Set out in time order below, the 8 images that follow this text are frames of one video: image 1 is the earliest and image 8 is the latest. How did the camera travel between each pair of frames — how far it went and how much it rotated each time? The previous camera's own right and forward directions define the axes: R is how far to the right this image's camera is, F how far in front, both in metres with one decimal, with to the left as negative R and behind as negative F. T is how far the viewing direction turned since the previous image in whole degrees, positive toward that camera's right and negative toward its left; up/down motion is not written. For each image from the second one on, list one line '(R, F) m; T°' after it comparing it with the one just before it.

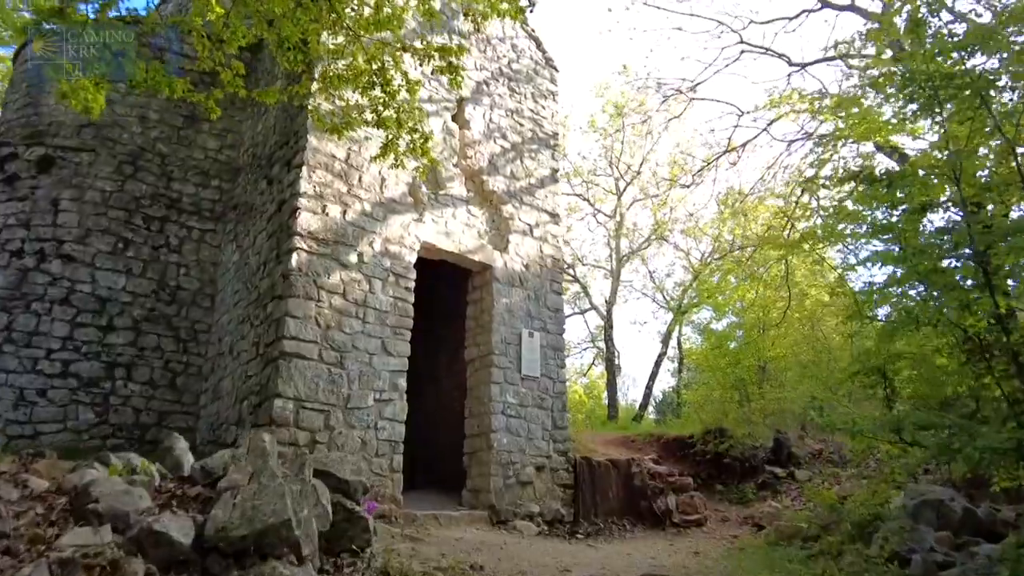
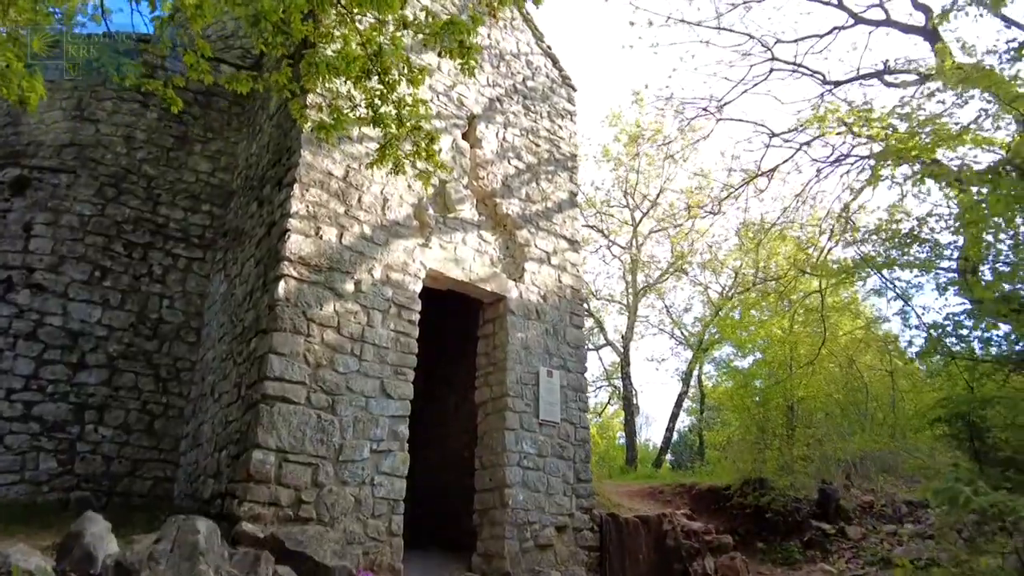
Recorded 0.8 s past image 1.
(-0.1, +0.8) m; -1°
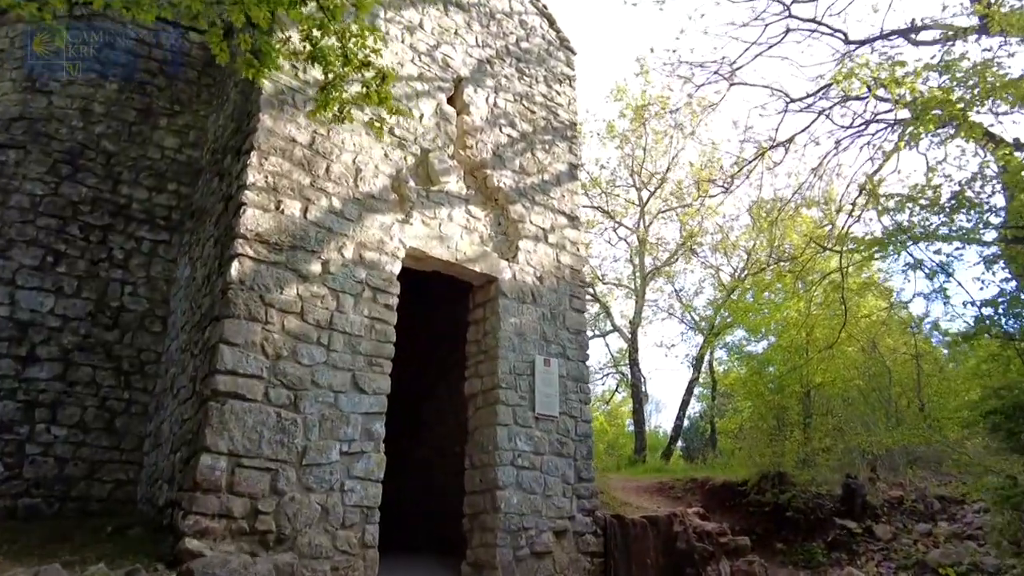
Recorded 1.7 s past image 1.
(+0.2, +0.7) m; -1°
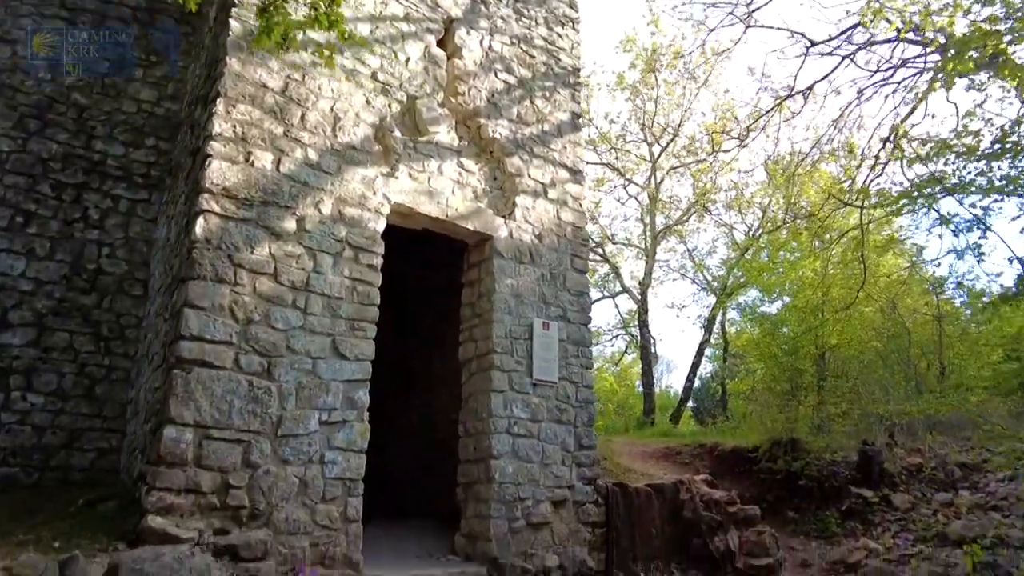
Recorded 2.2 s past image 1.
(+0.2, +0.4) m; -1°
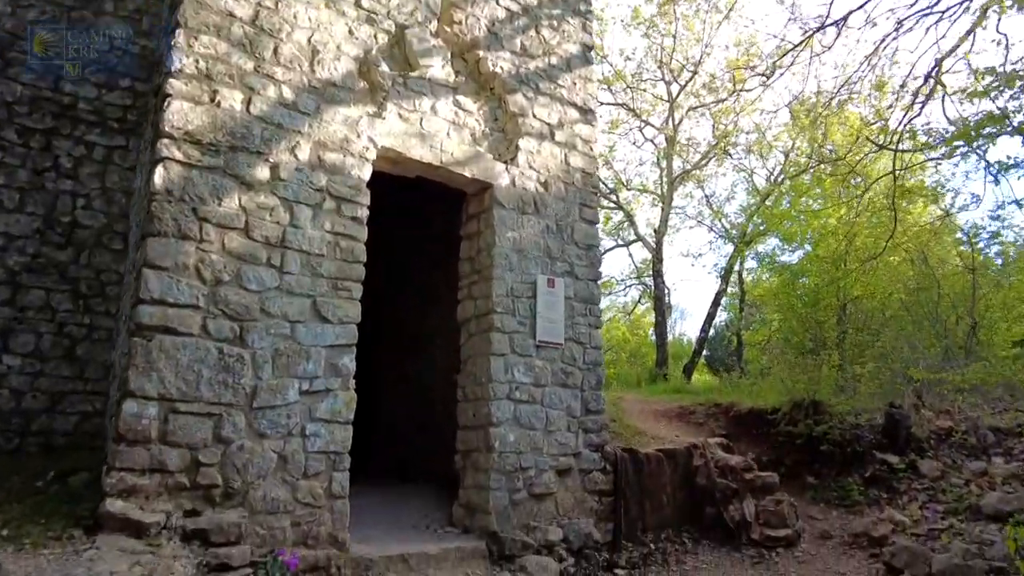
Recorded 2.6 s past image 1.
(+0.1, +0.5) m; -1°
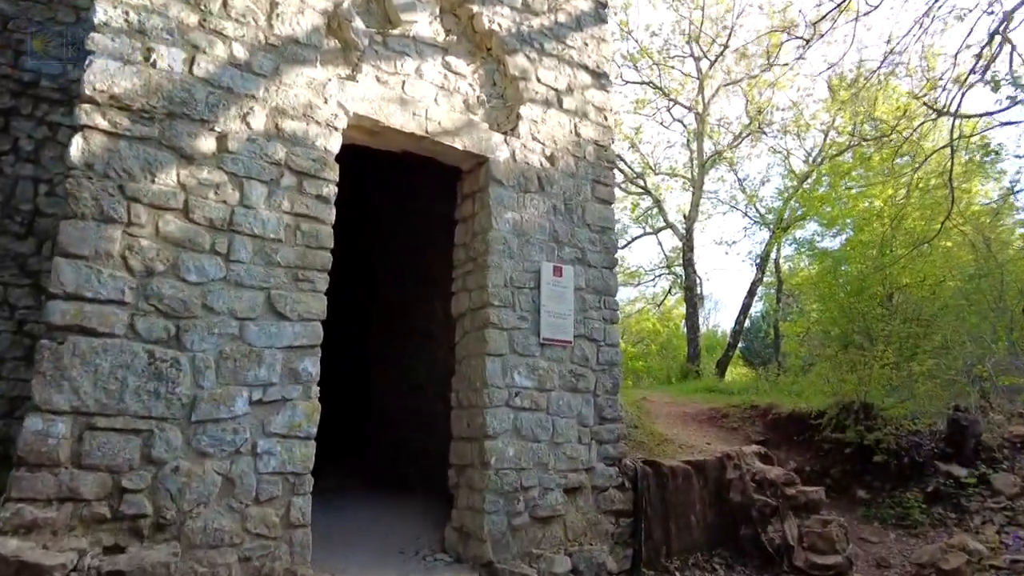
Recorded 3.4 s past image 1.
(+0.2, +0.7) m; -3°
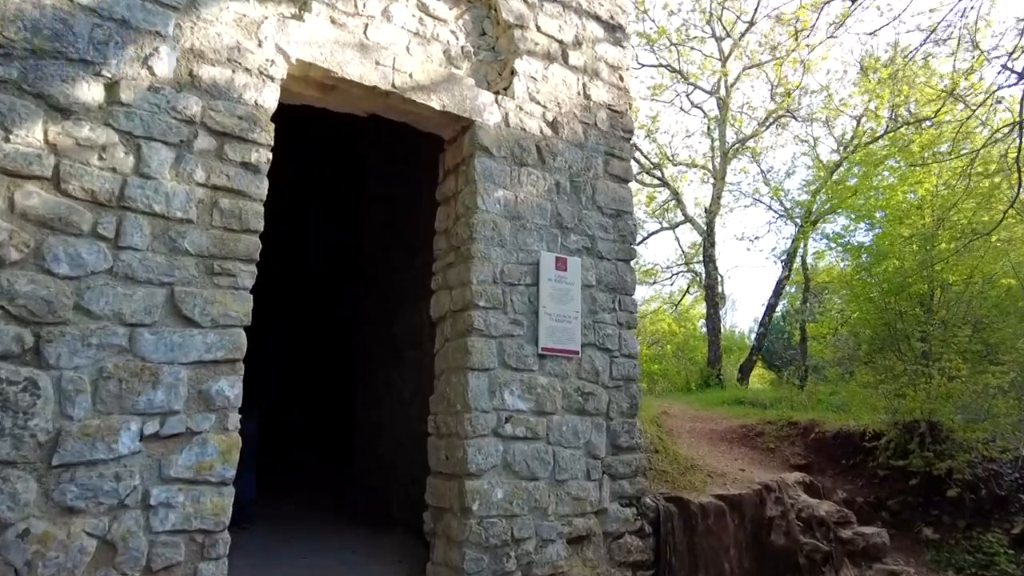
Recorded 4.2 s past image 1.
(+0.1, +0.9) m; -1°
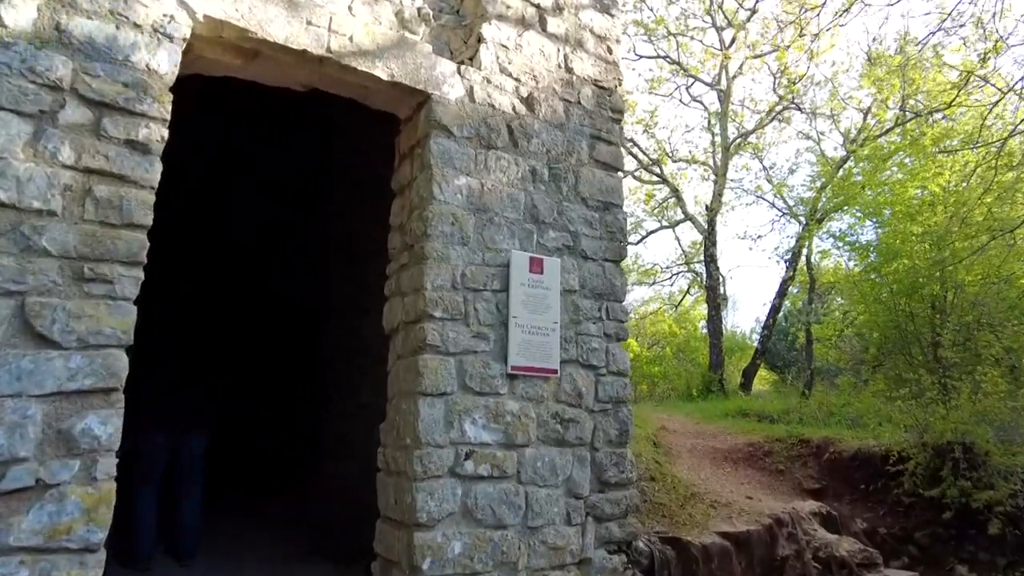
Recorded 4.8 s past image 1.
(+0.2, +0.6) m; 0°
